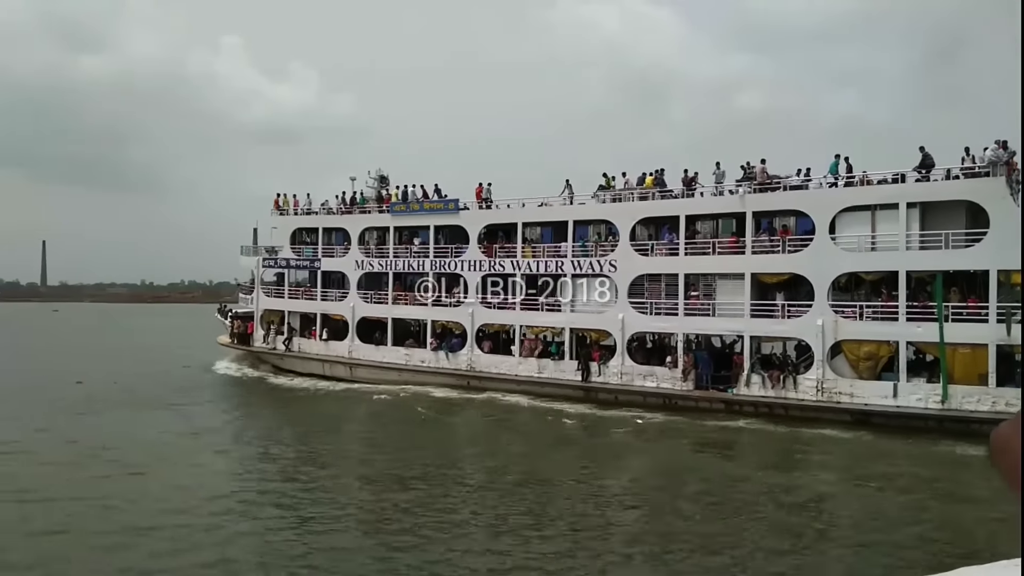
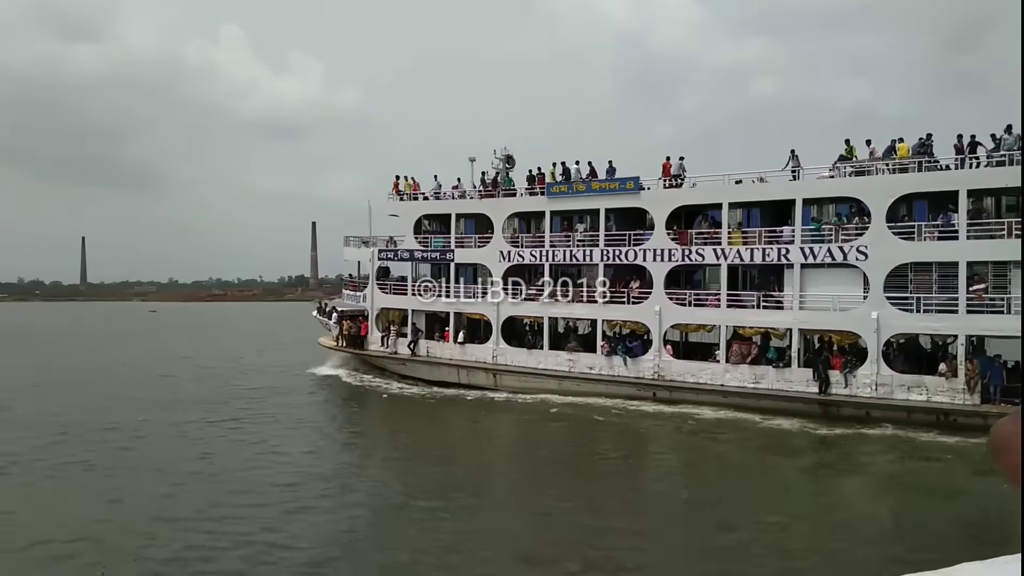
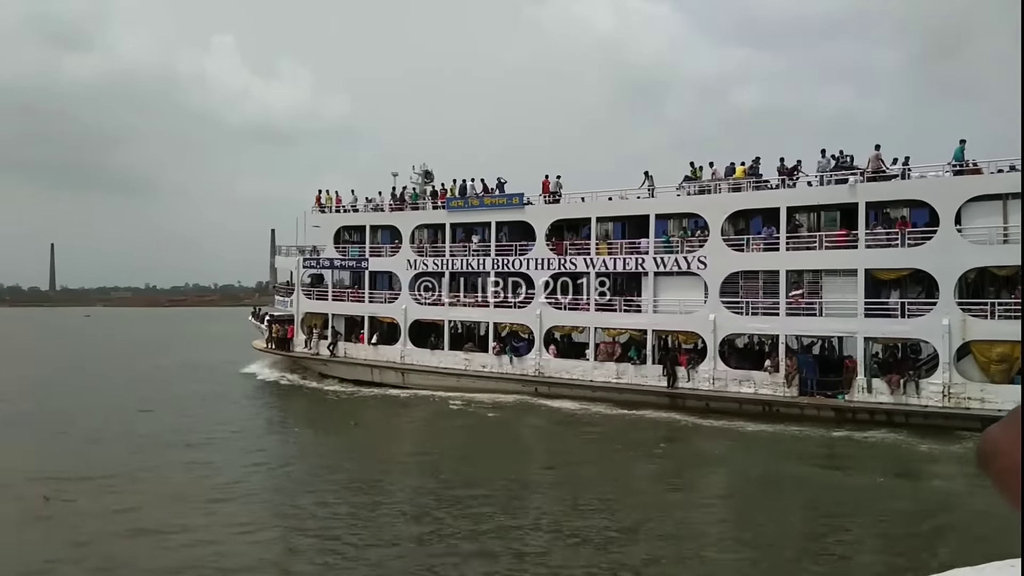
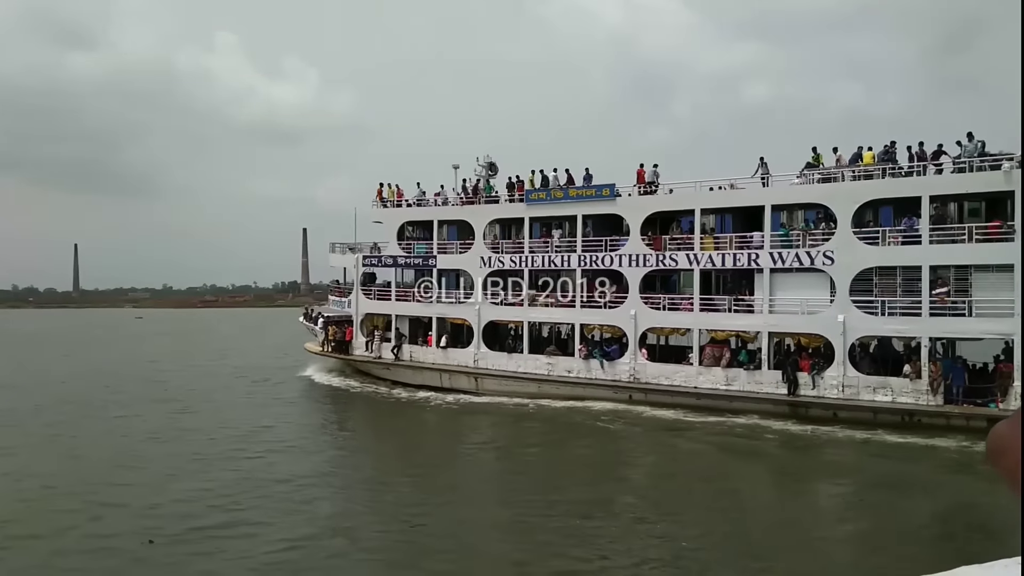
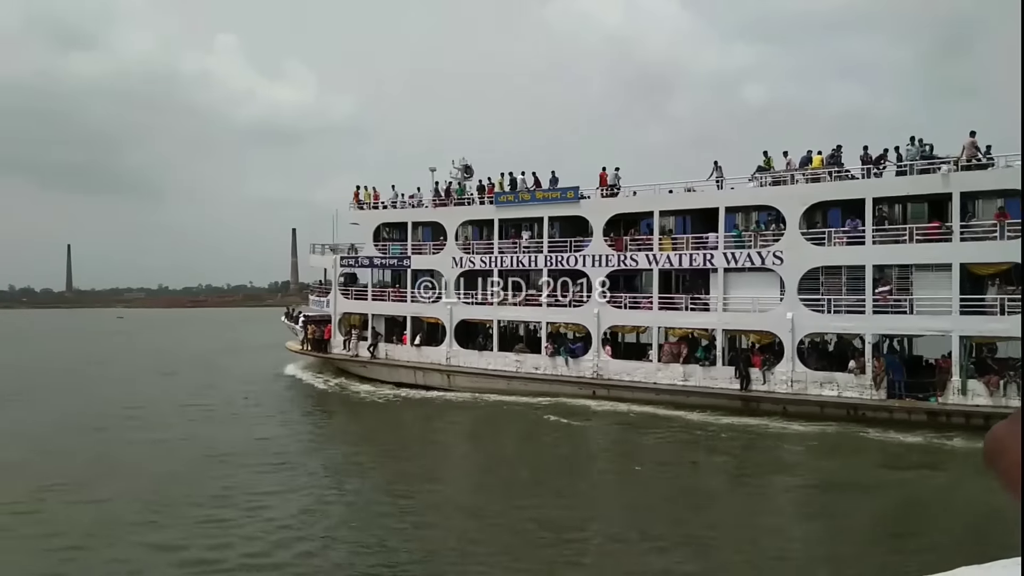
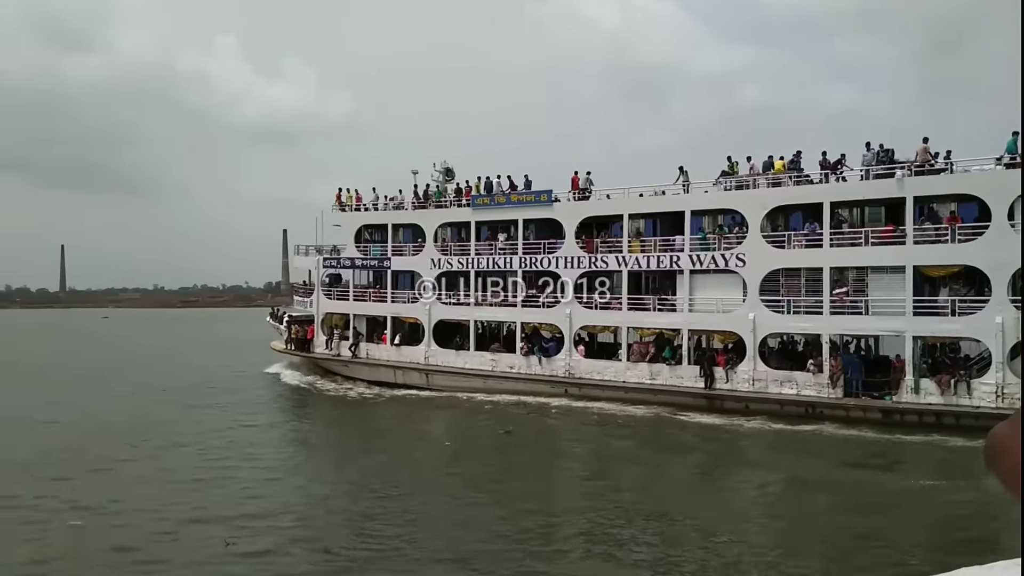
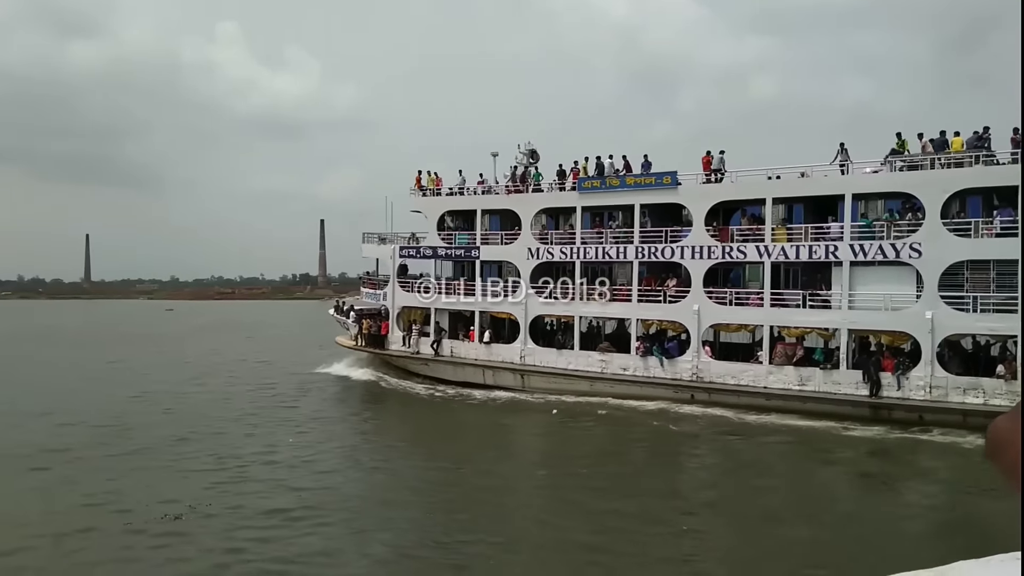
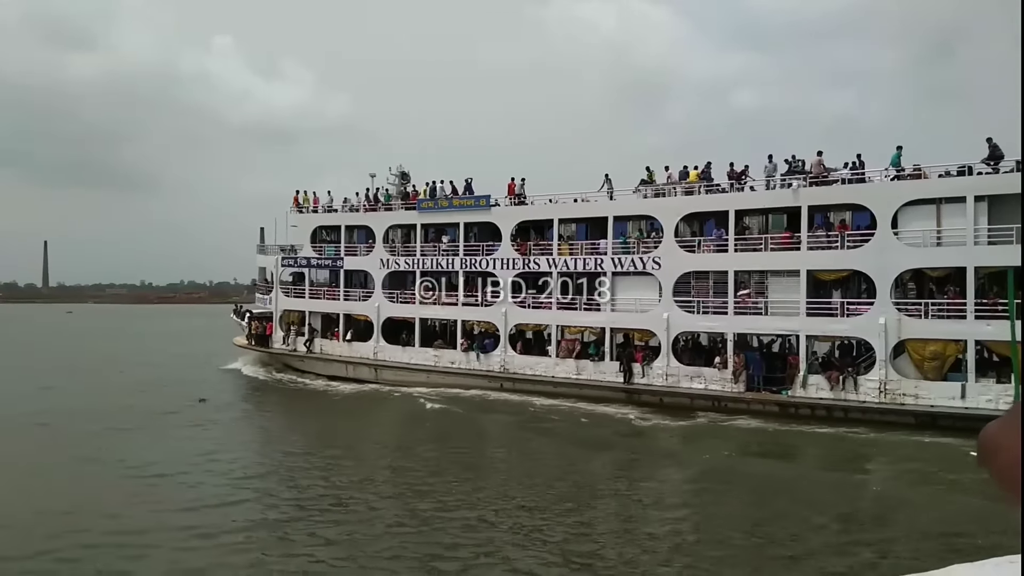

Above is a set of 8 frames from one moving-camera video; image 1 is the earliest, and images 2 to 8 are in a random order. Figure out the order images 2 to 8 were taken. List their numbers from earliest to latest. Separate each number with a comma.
8, 3, 6, 5, 4, 2, 7
